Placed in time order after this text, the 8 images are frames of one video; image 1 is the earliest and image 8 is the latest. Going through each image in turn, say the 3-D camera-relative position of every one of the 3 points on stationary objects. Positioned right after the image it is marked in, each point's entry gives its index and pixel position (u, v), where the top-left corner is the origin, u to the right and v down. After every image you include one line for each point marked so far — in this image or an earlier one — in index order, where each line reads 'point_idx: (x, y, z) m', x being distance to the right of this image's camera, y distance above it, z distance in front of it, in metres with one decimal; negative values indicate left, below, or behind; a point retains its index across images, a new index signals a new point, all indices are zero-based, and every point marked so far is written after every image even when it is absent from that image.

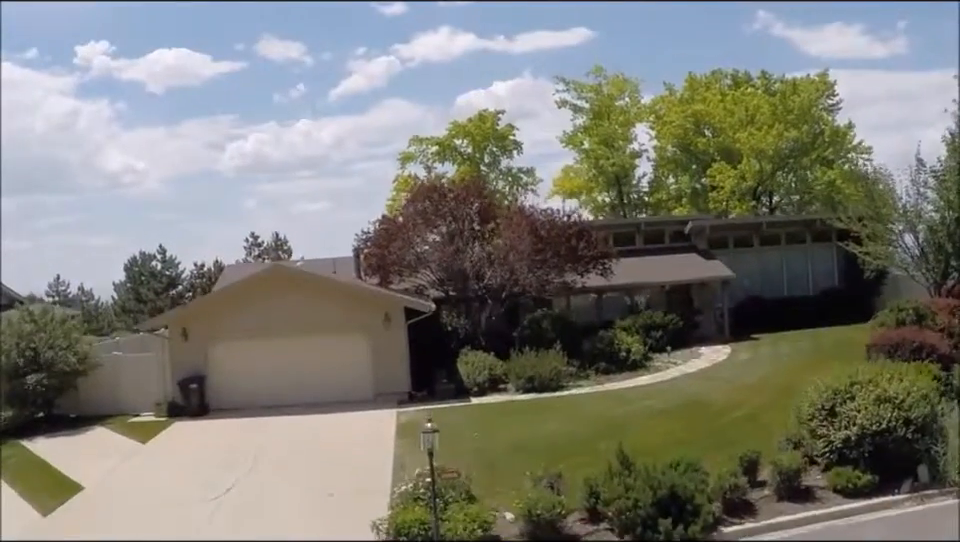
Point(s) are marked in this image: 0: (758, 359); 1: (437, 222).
0: (+4.9, -1.5, +18.0) m
1: (-0.8, +0.9, +17.9) m
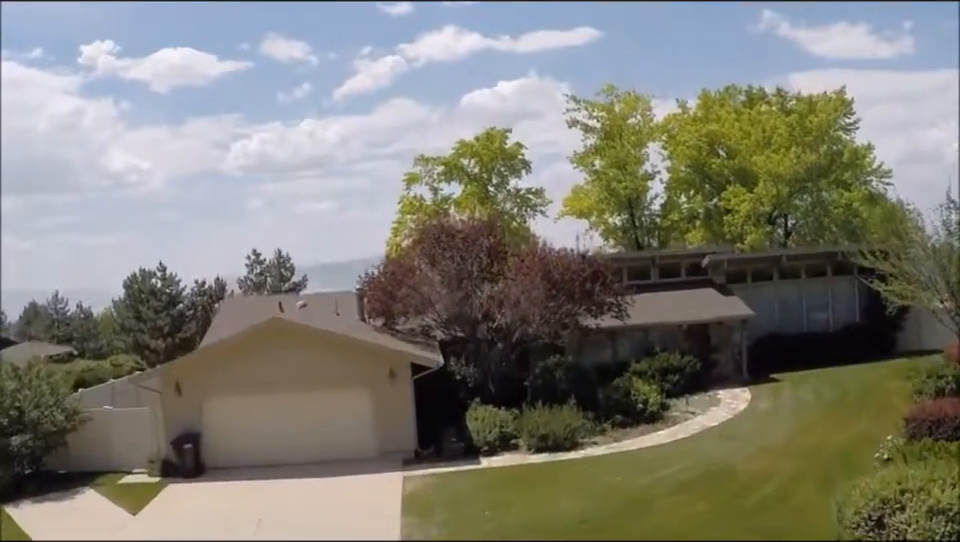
0: (+5.0, -2.3, +17.2) m
1: (-0.6, +0.1, +17.0) m
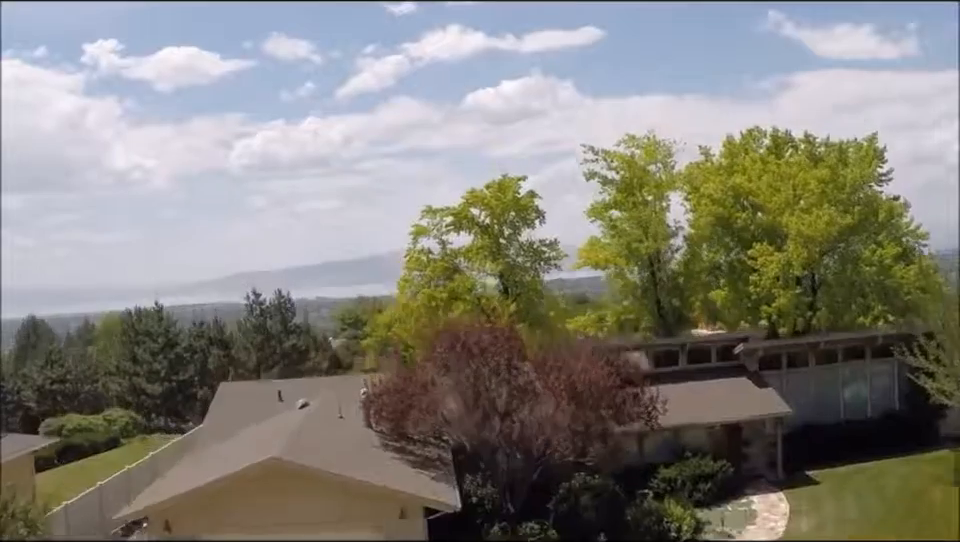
0: (+5.3, -4.0, +15.7) m
1: (-0.3, -1.5, +15.6) m
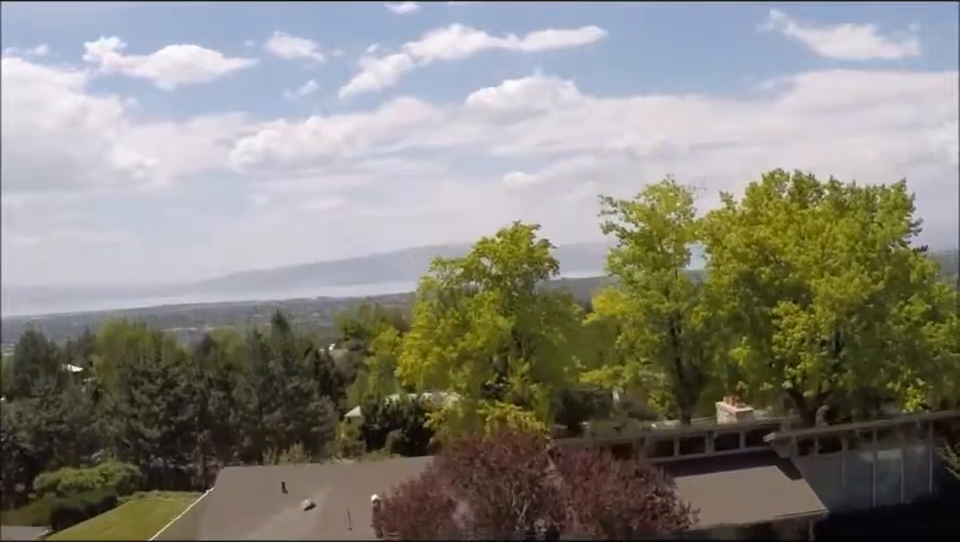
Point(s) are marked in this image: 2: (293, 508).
0: (+5.6, -5.5, +14.6) m
1: (0.0, -3.0, +14.5) m
2: (-3.1, -4.0, +17.3) m
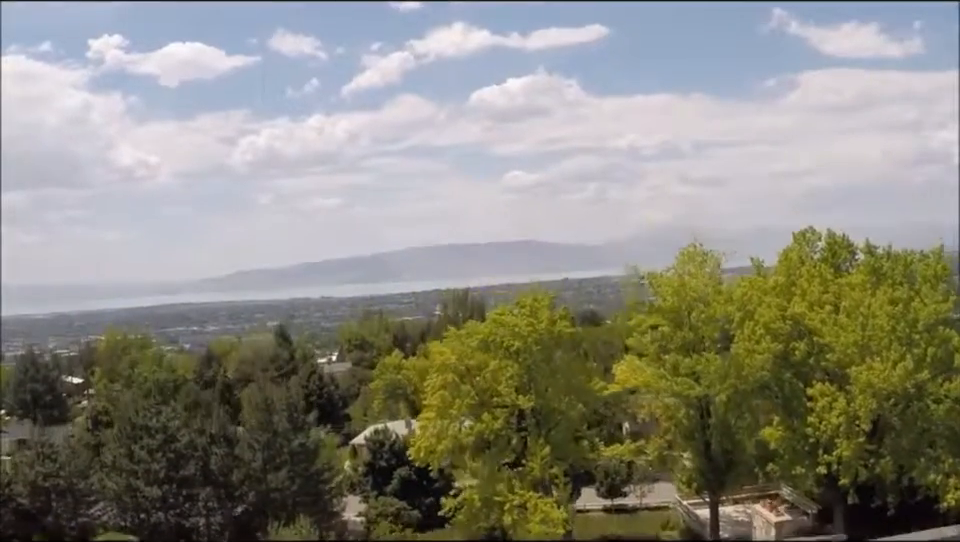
0: (+6.0, -7.5, +13.2) m
1: (+0.4, -5.0, +13.1) m
2: (-2.7, -5.9, +16.0) m
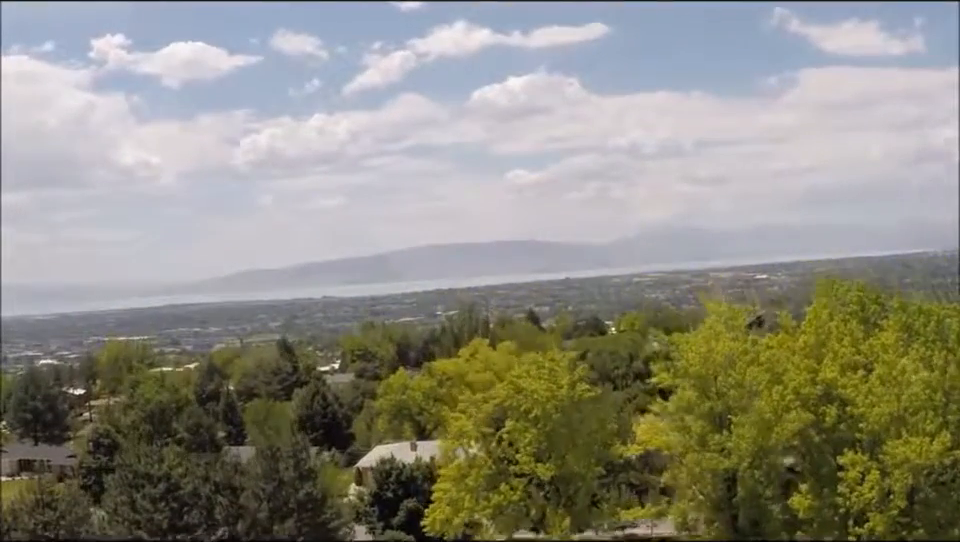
0: (+6.4, -9.0, +12.2) m
1: (+0.7, -6.5, +12.1) m
2: (-2.4, -7.5, +15.0) m
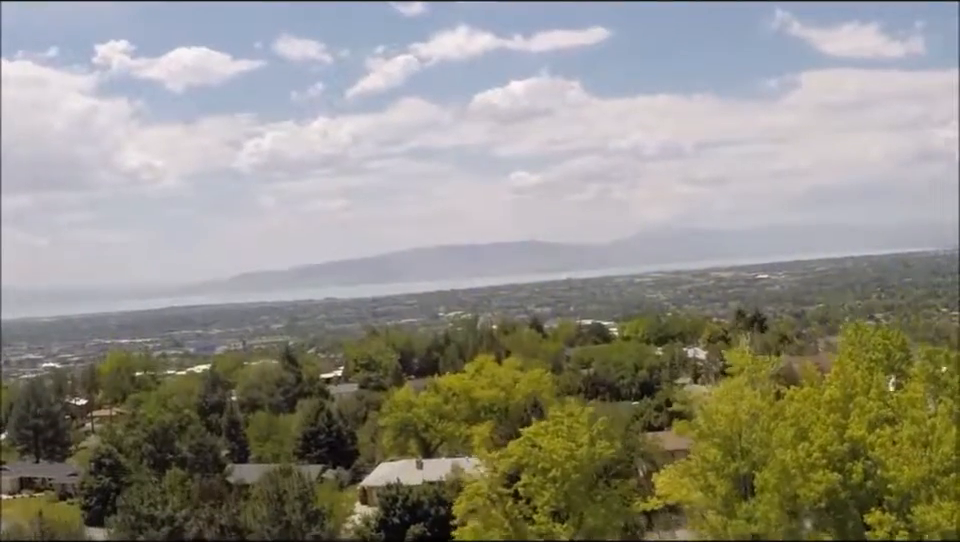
0: (+5.9, -7.5, +13.6) m
1: (+0.3, -5.0, +13.5) m
2: (-2.8, -6.0, +16.4) m
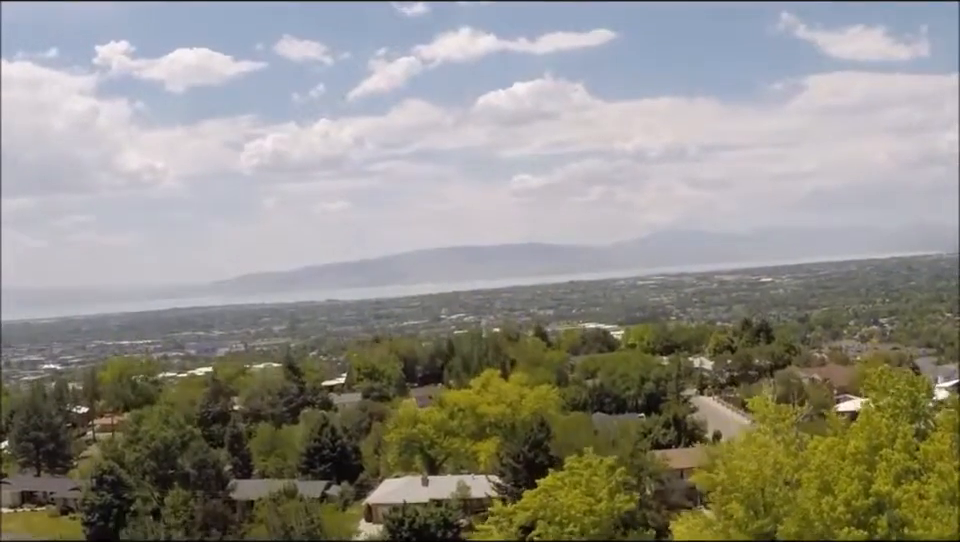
0: (+6.4, -9.0, +12.4) m
1: (+0.8, -6.5, +12.4) m
2: (-2.3, -7.4, +15.3) m
